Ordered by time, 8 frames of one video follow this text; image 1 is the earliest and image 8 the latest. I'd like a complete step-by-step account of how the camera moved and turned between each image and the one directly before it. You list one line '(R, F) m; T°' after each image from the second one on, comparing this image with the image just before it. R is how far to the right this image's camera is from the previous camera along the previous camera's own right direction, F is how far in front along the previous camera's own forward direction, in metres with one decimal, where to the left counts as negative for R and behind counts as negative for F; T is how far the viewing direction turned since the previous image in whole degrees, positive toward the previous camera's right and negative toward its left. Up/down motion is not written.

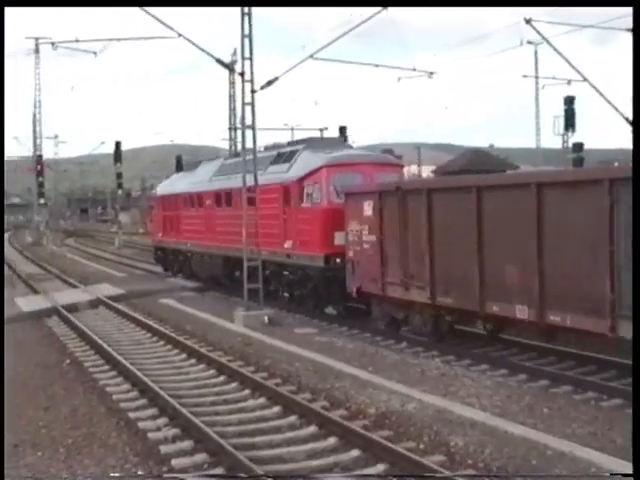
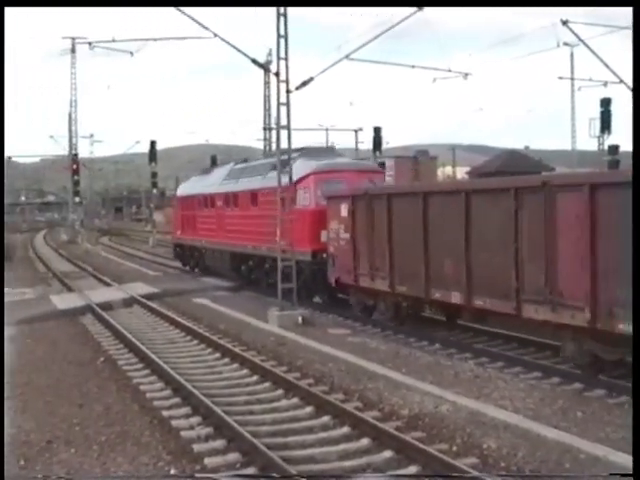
(0.0, 0.0) m; -1°
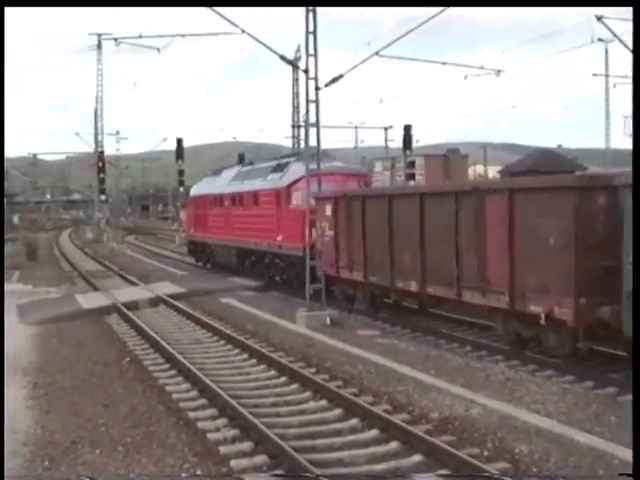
(0.0, +0.2) m; -1°
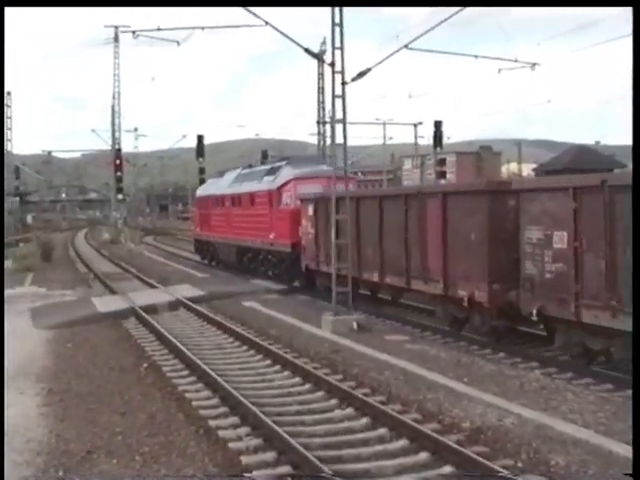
(0.0, +0.7) m; -1°
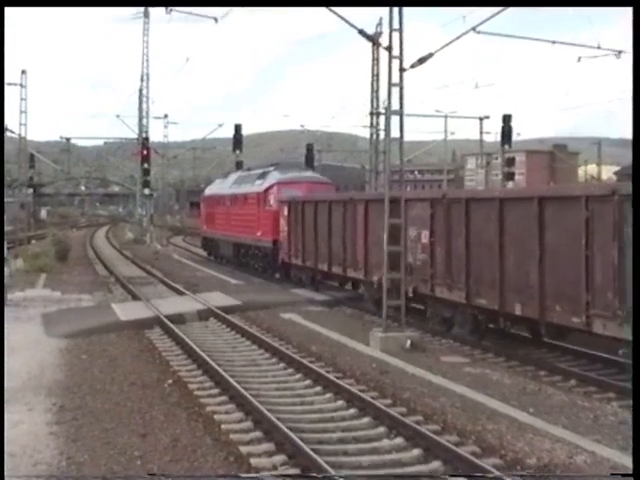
(-0.2, +1.7) m; -1°
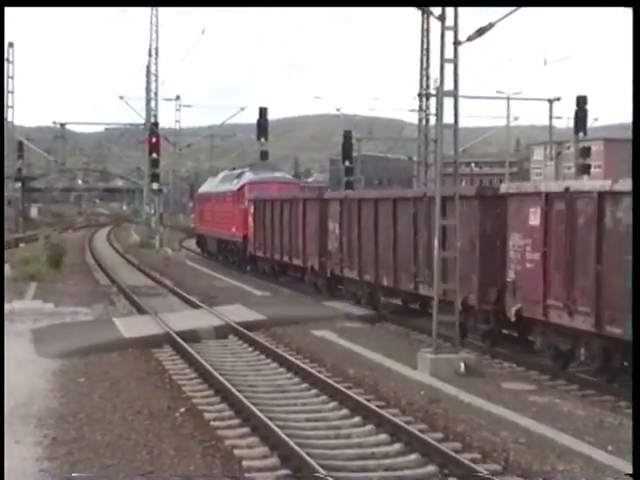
(-0.1, +2.0) m; -1°
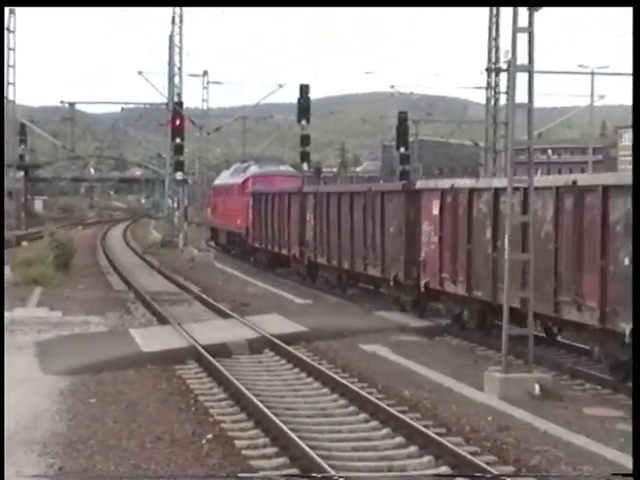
(-0.1, +1.6) m; -2°
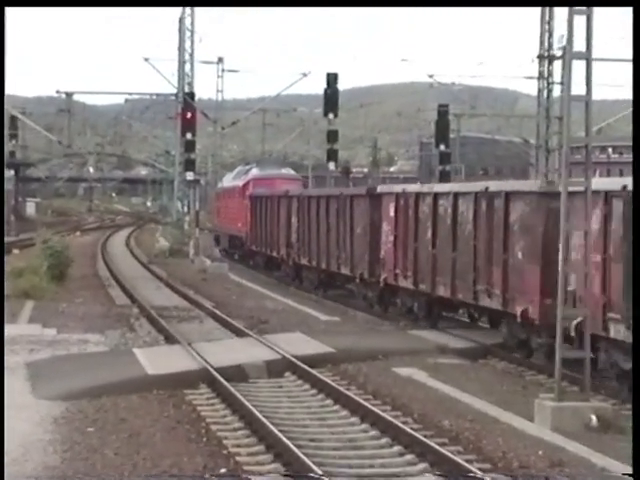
(-0.2, +1.1) m; 0°
